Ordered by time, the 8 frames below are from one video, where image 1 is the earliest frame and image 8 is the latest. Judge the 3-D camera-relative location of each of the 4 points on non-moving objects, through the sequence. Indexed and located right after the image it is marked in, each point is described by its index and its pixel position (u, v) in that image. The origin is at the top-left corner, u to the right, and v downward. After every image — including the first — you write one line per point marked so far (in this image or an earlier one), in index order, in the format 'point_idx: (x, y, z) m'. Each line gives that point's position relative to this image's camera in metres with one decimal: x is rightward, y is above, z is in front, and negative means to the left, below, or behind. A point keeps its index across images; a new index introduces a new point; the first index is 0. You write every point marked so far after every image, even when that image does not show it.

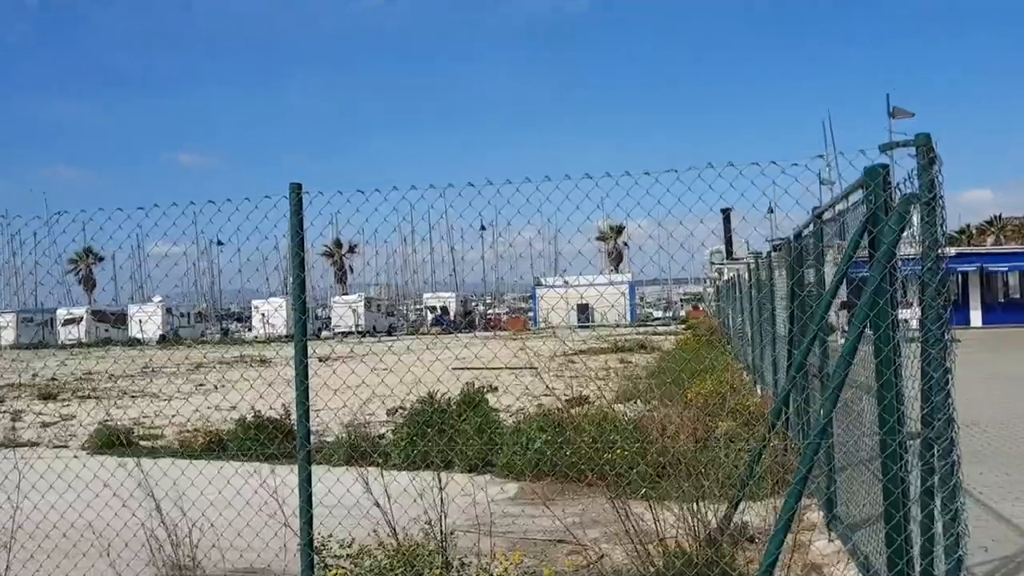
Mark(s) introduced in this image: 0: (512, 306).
0: (0.0, -0.2, +7.2) m
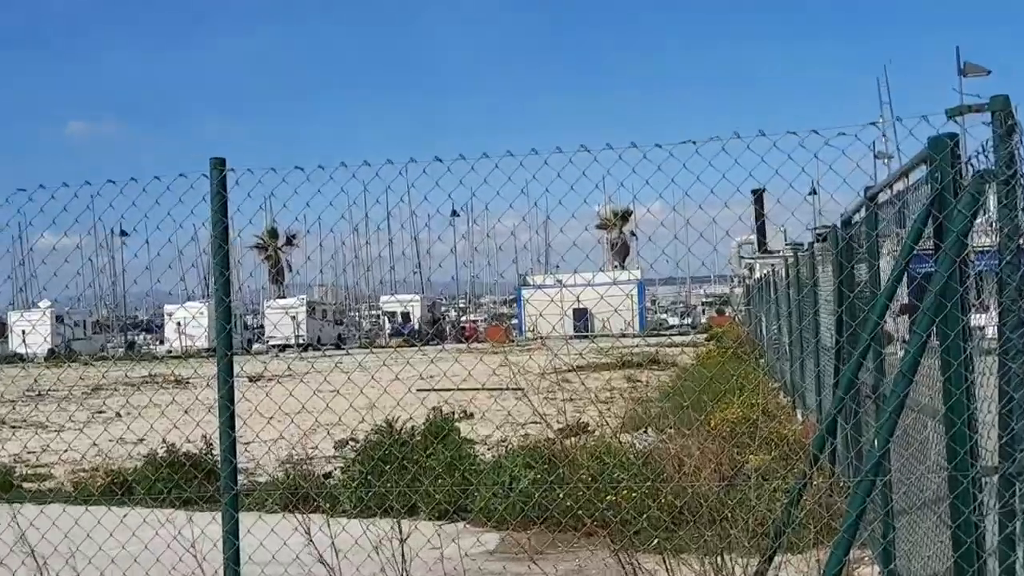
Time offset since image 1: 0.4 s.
0: (-0.1, -0.2, +5.8) m
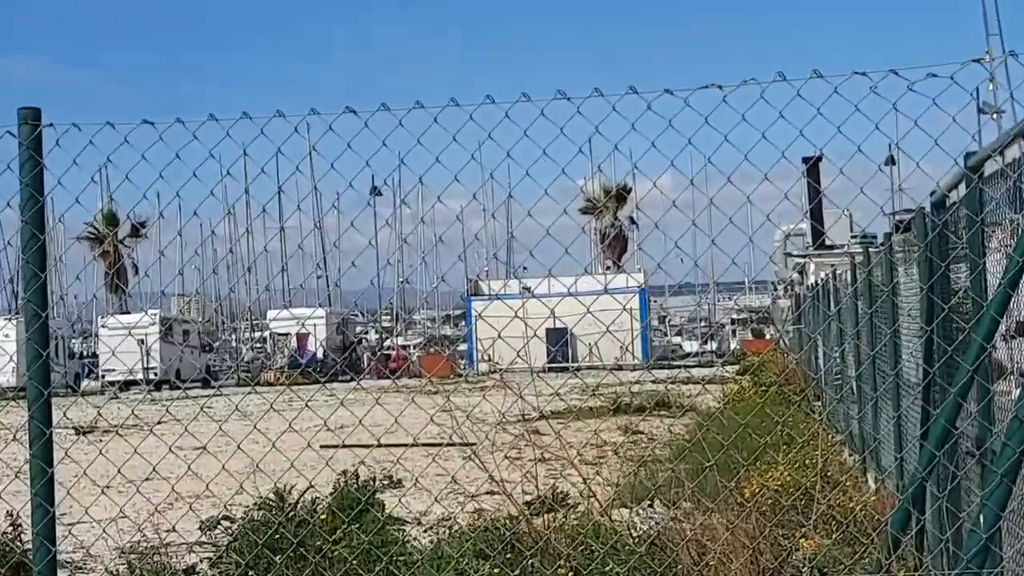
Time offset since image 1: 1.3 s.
0: (-0.4, -0.2, +4.0) m
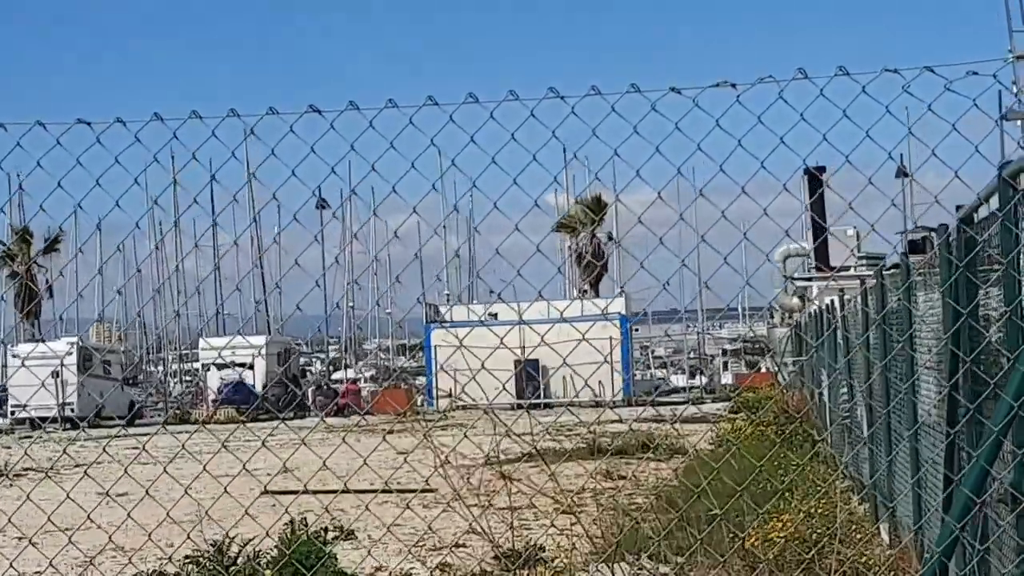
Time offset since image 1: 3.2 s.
0: (-0.6, -0.3, +3.5) m
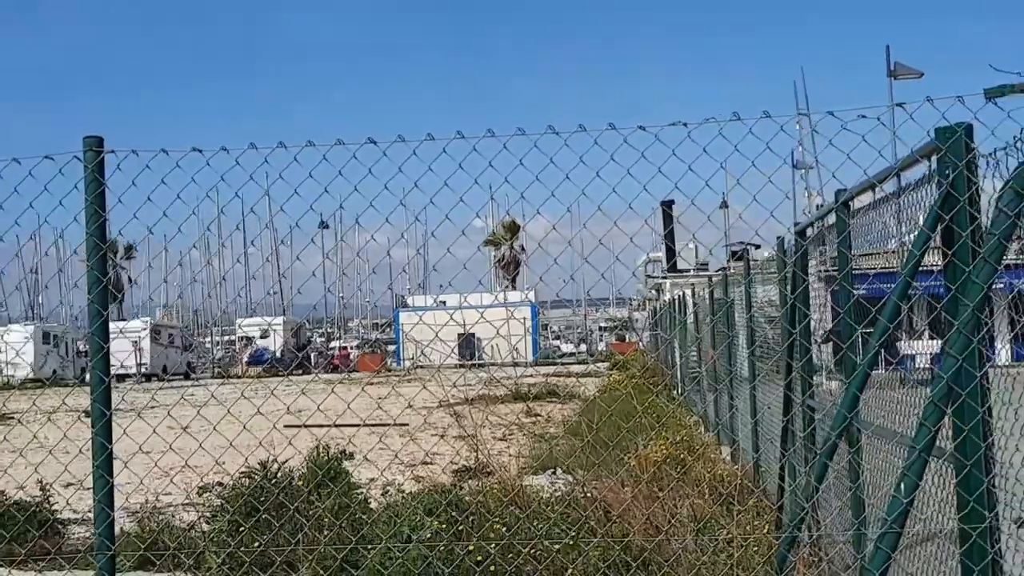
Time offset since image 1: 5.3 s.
0: (-0.9, -0.3, +5.0) m
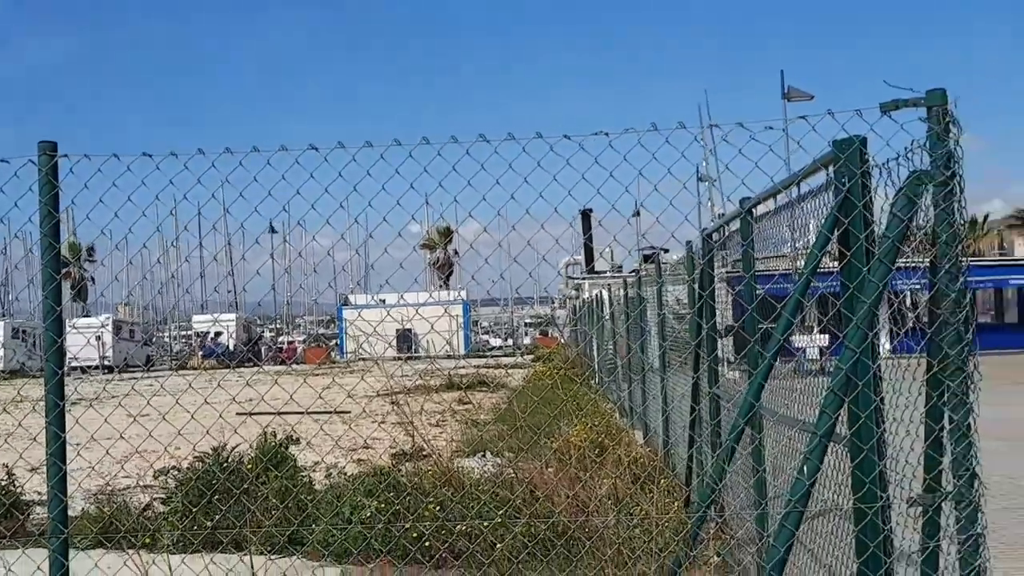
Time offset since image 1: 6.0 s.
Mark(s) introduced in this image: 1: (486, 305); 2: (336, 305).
0: (-1.3, -0.3, +5.4) m
1: (-0.2, -0.1, +5.1) m
2: (-1.1, -0.1, +5.2) m
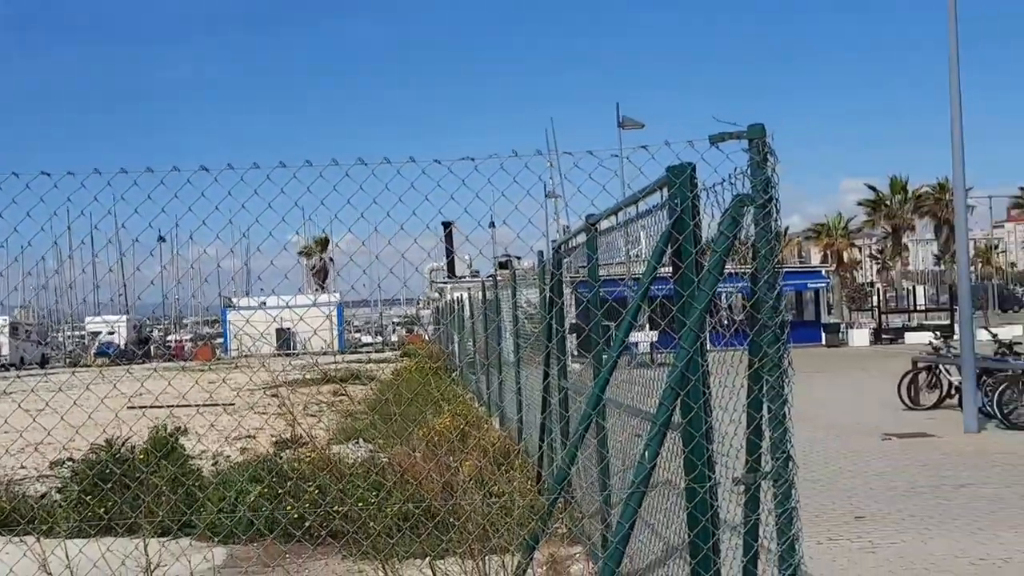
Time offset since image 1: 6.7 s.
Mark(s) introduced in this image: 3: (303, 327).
0: (-2.3, -0.3, +5.9) m
1: (-1.1, -0.1, +5.7) m
2: (-2.0, -0.1, +5.7) m
3: (-1.5, -0.3, +5.9) m
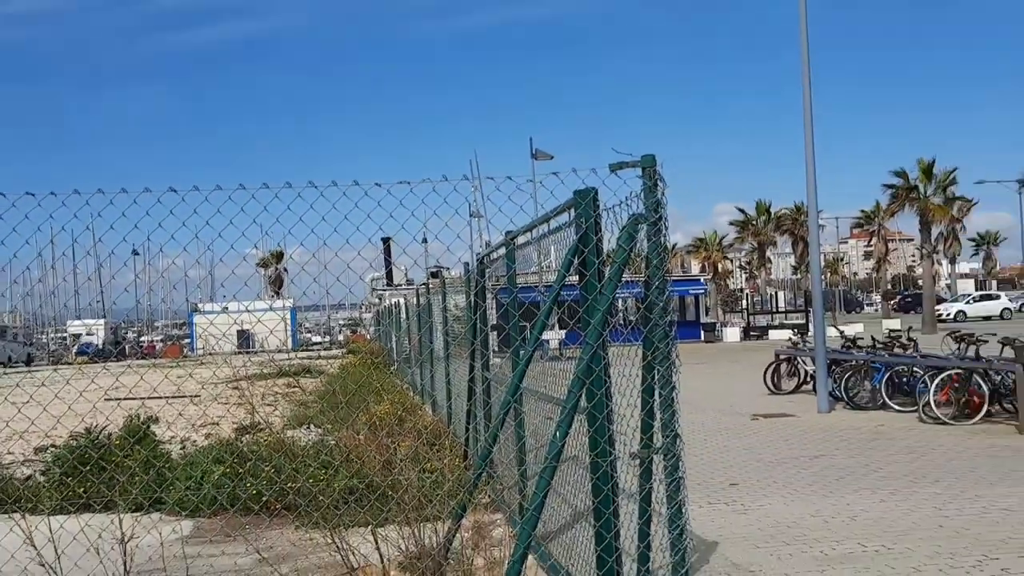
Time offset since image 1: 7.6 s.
0: (-2.9, -0.4, +6.9) m
1: (-1.7, -0.2, +6.7) m
2: (-2.6, -0.2, +6.6) m
3: (-2.1, -0.3, +6.8) m
